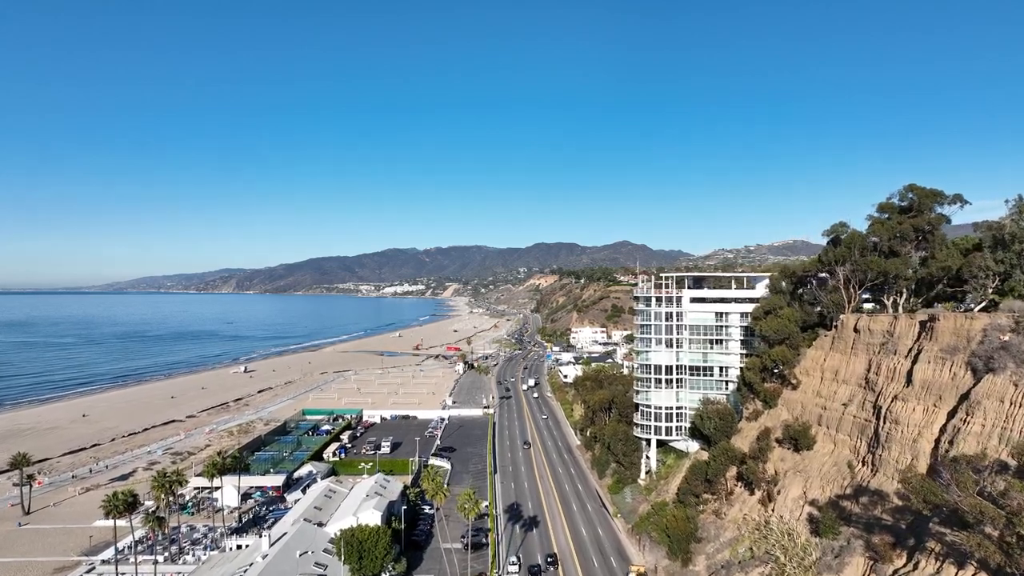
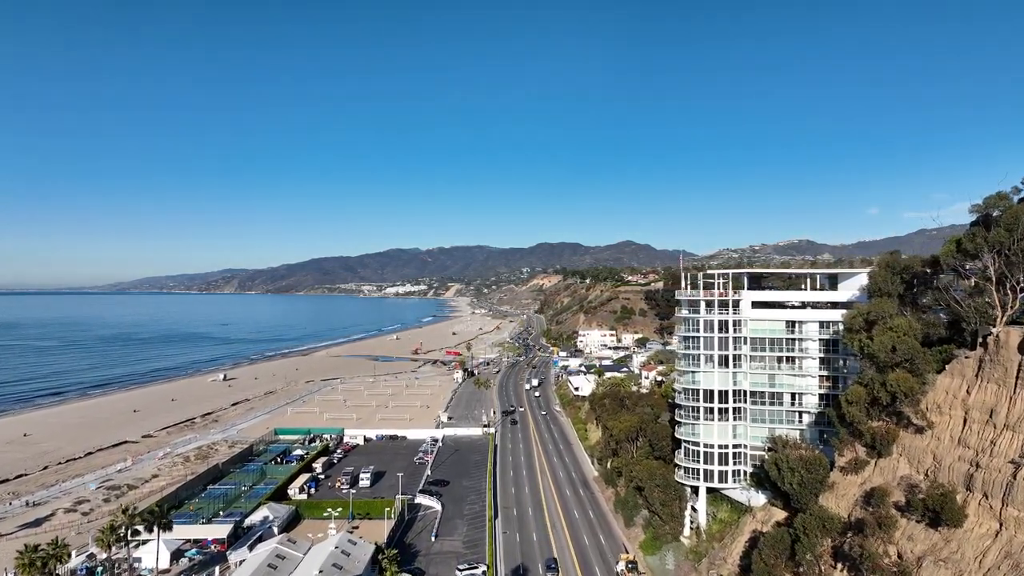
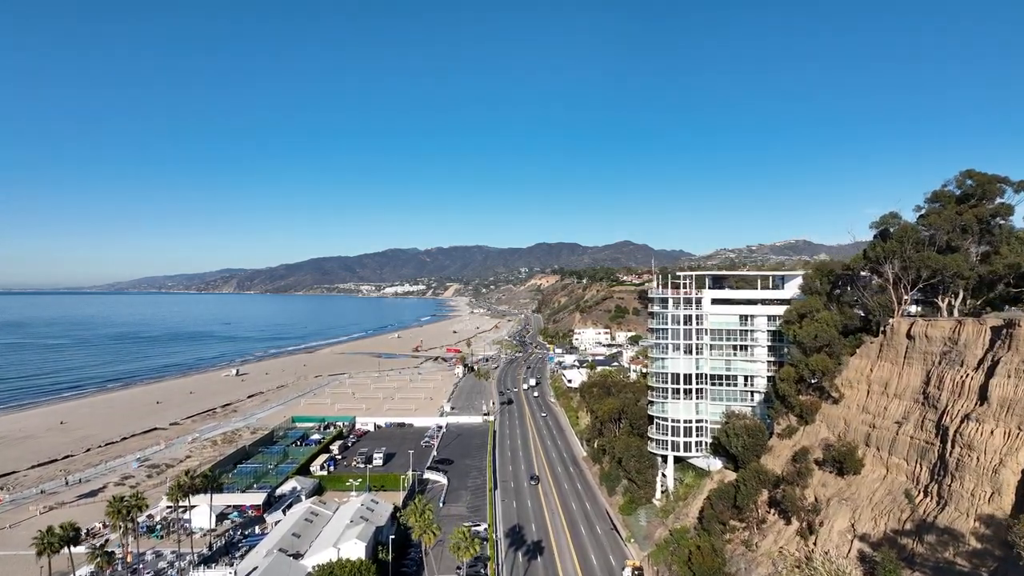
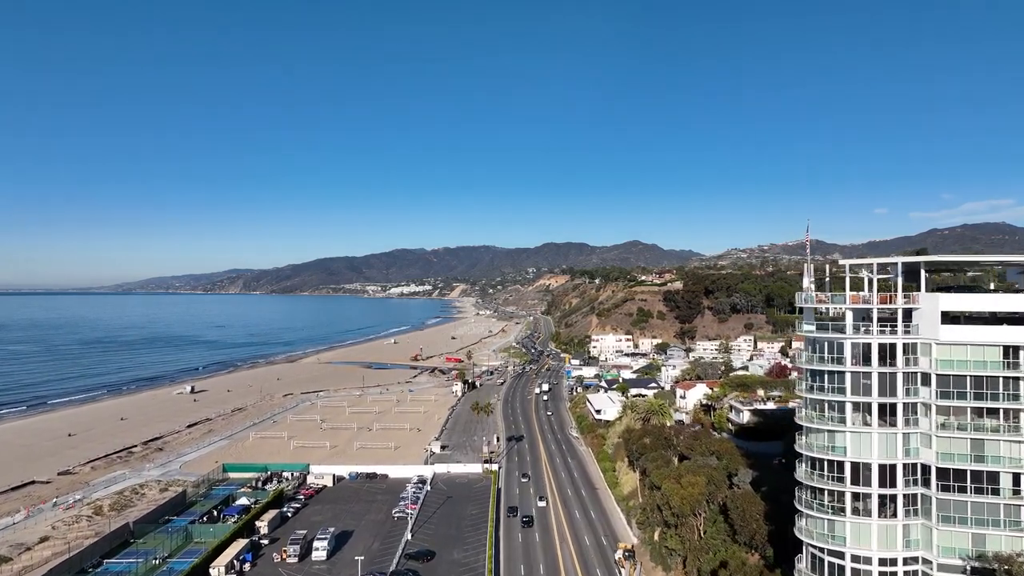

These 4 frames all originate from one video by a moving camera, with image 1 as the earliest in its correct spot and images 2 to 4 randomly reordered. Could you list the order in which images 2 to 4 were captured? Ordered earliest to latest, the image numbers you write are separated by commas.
3, 2, 4
